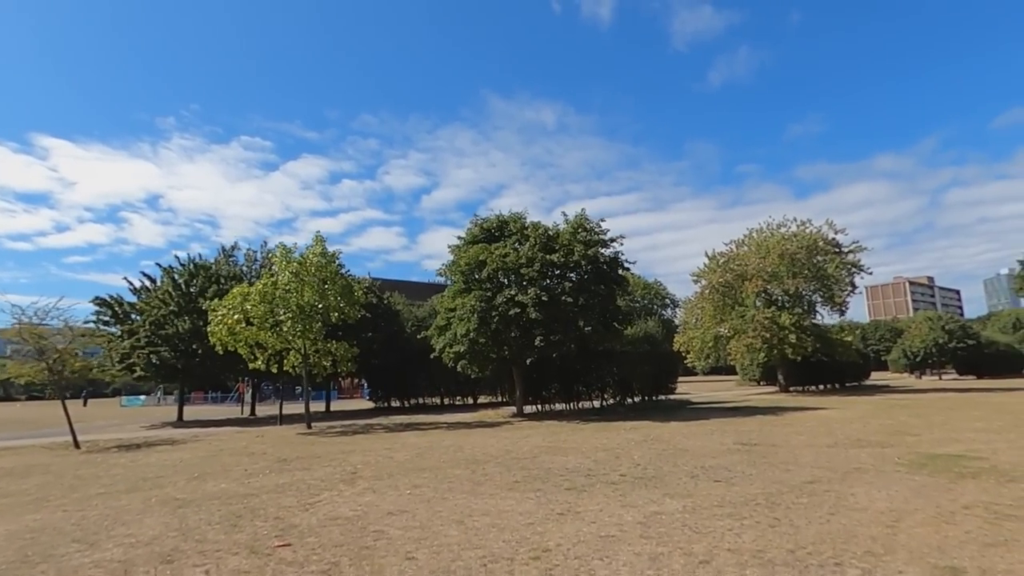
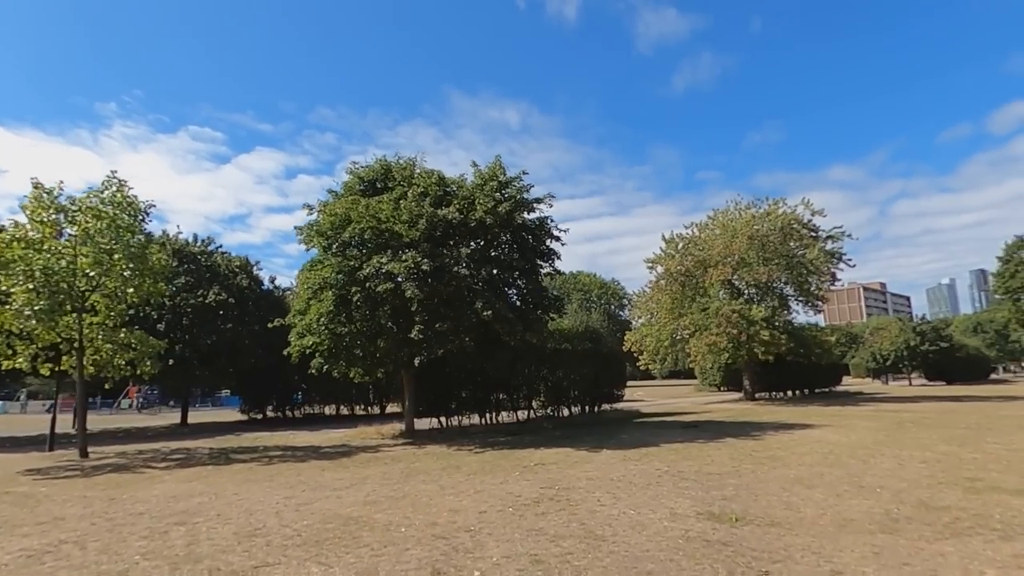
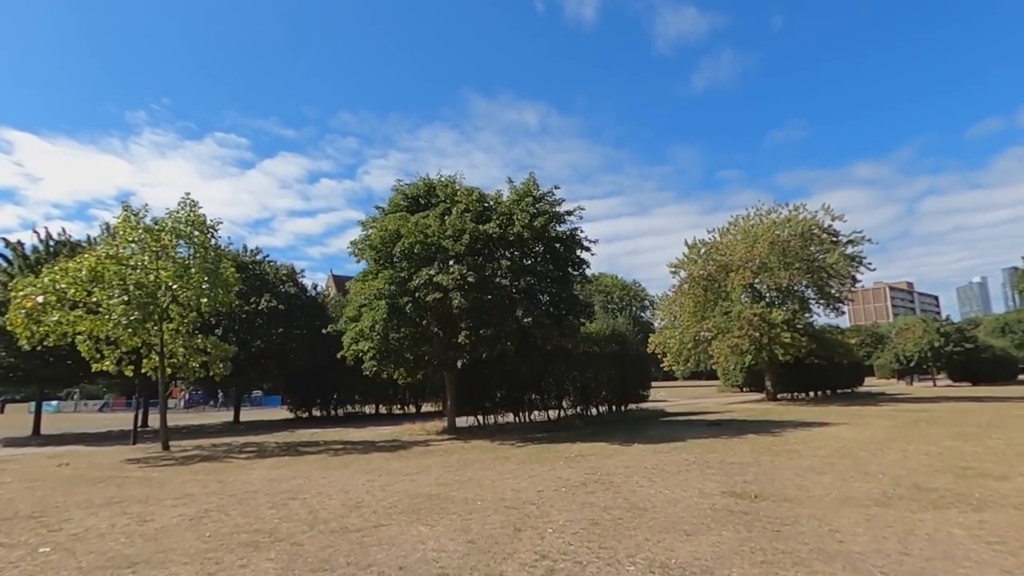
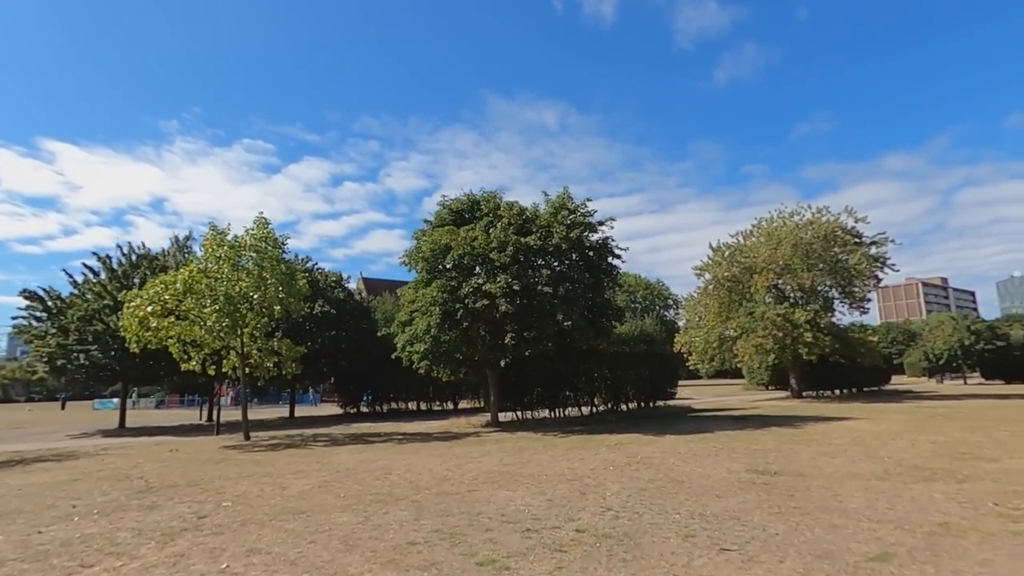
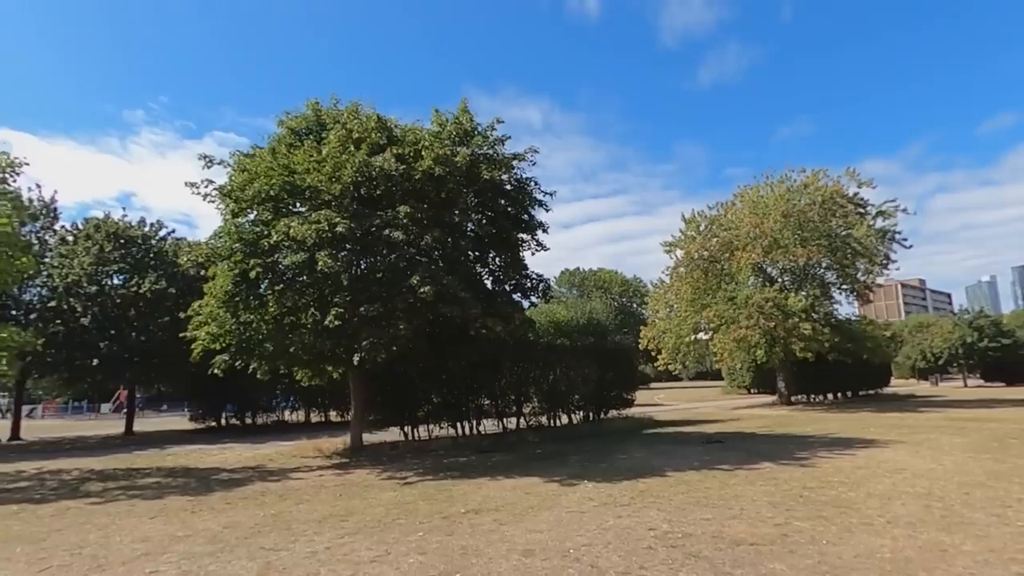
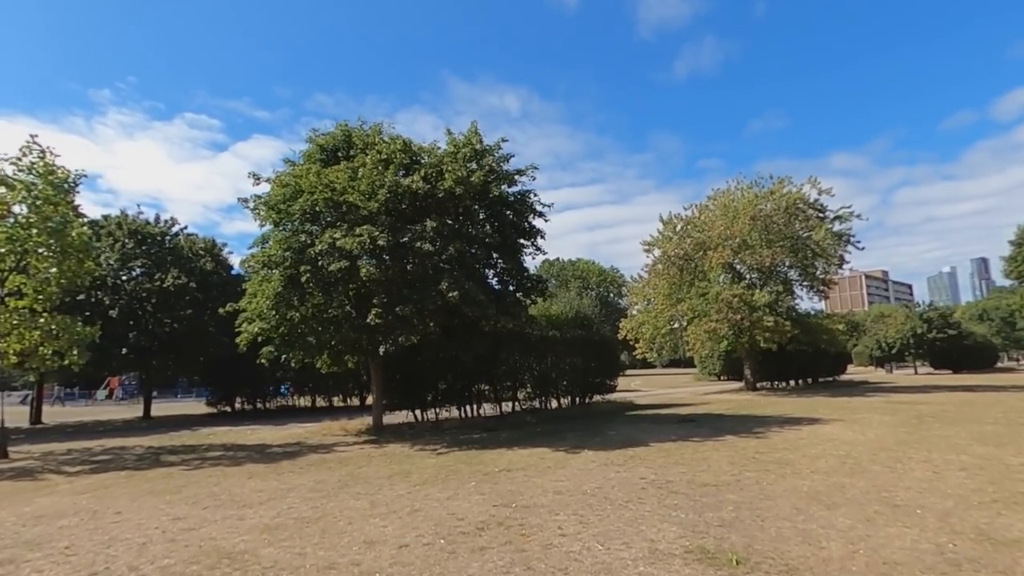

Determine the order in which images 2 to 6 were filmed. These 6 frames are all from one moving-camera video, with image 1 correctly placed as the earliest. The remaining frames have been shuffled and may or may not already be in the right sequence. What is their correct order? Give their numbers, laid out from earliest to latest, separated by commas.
4, 3, 2, 6, 5
